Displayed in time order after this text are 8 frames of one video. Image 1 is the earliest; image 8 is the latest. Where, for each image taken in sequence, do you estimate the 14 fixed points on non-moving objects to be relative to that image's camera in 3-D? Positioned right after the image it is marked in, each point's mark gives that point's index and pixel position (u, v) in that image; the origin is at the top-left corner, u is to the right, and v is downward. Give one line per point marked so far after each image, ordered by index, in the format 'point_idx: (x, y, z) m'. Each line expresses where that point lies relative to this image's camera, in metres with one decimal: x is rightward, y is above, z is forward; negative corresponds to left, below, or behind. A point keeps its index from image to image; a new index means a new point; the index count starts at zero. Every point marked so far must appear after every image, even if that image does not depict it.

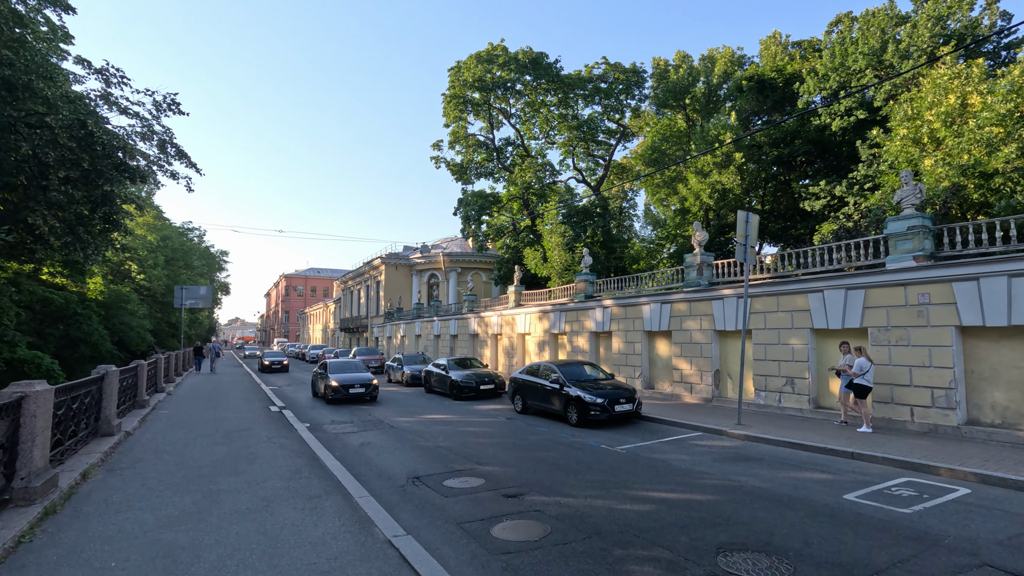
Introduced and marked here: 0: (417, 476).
0: (-1.4, -2.7, +7.9) m
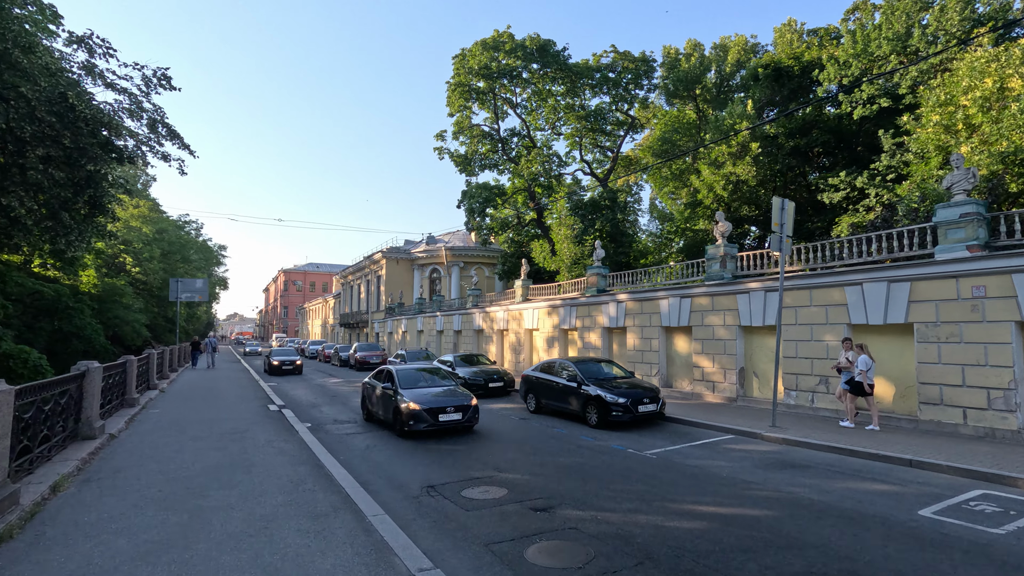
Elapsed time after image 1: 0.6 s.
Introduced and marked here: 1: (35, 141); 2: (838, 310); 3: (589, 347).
0: (-1.1, -2.6, +7.2) m
1: (-7.6, +2.3, +8.6) m
2: (+6.6, -0.4, +11.1) m
3: (+2.6, -2.0, +18.6) m
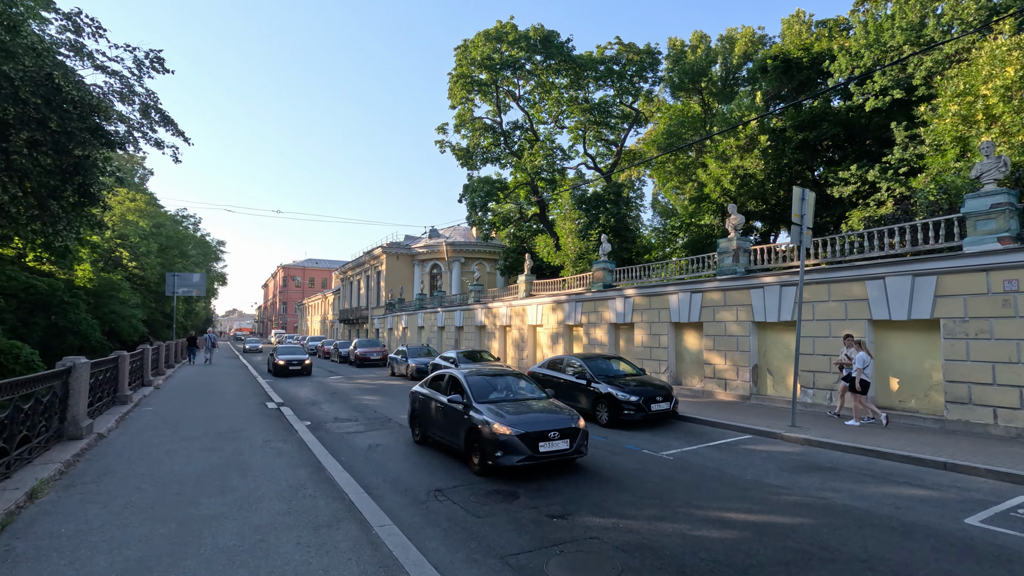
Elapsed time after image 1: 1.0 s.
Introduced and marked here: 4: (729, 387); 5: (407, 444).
0: (-0.9, -2.5, +6.8) m
1: (-7.4, +2.4, +8.2) m
2: (+6.8, -0.3, +10.7) m
3: (+2.7, -1.9, +18.2) m
4: (+5.3, -2.4, +13.3) m
5: (-1.8, -2.7, +9.4) m
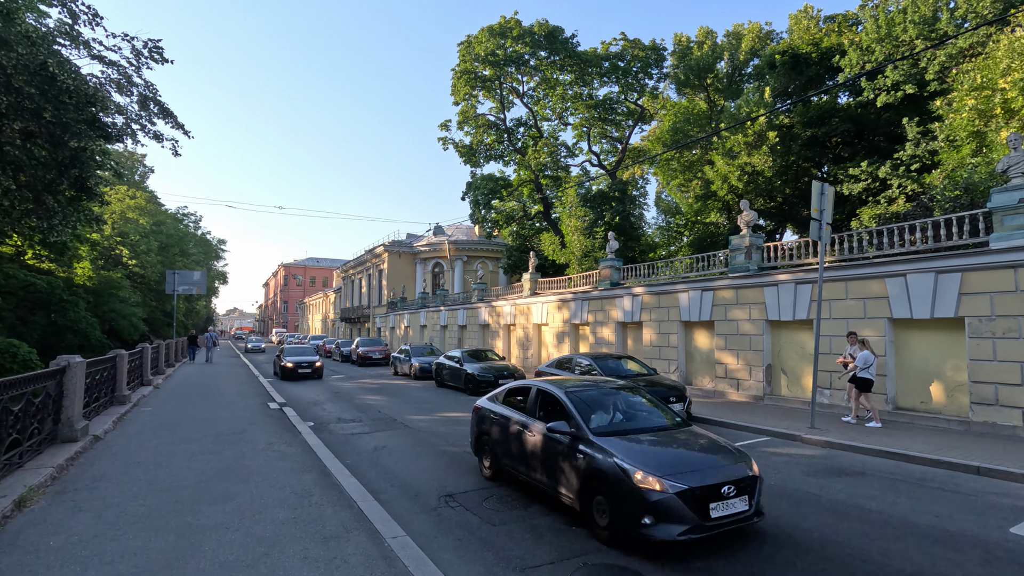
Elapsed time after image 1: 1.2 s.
0: (-0.7, -2.4, +6.5) m
1: (-7.2, +2.5, +7.9) m
2: (+6.9, -0.3, +10.4) m
3: (+2.9, -1.8, +17.9) m
4: (+5.5, -2.4, +13.0) m
5: (-1.6, -2.6, +9.1) m
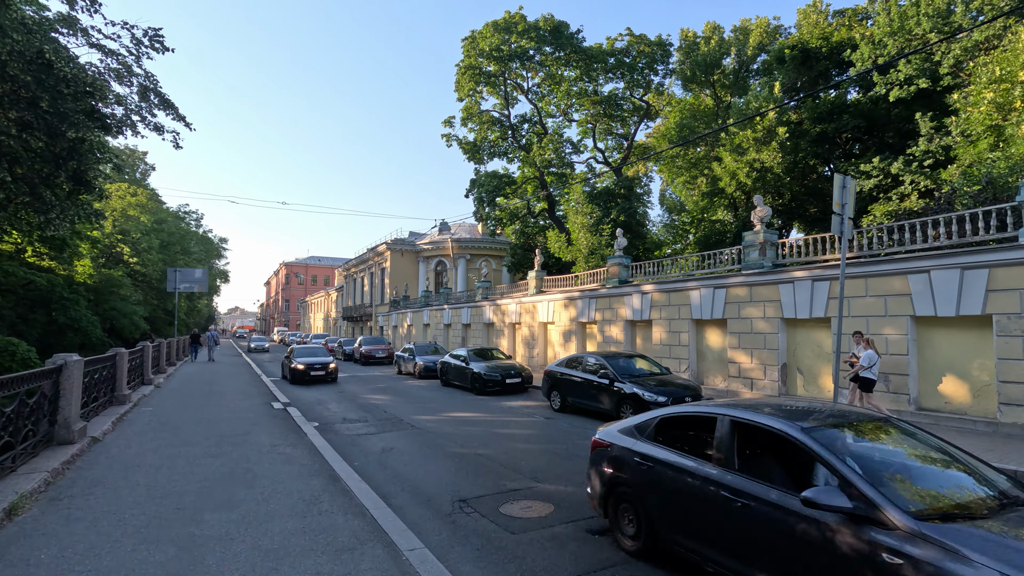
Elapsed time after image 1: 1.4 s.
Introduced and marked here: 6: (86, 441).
0: (-0.6, -2.4, +6.2) m
1: (-7.0, +2.6, +7.6) m
2: (+7.1, -0.2, +10.1) m
3: (+3.1, -1.7, +17.6) m
4: (+5.7, -2.3, +12.7) m
5: (-1.4, -2.6, +8.8) m
6: (-5.2, -1.9, +6.7) m
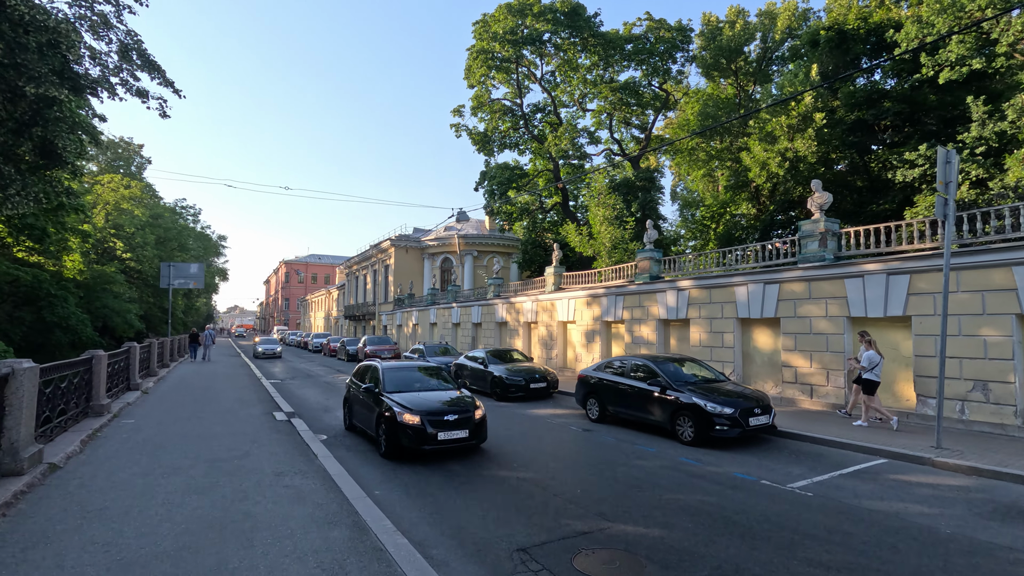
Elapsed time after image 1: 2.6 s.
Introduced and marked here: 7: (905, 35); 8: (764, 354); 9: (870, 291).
0: (+0.1, -2.3, +4.8) m
1: (-6.4, +2.7, +6.2) m
2: (+7.8, -0.1, +8.7) m
3: (+3.8, -1.6, +16.2) m
4: (+6.3, -2.2, +11.4) m
5: (-0.8, -2.5, +7.5) m
6: (-4.6, -1.8, +5.3) m
7: (+13.5, +8.7, +18.8) m
8: (+5.8, -1.5, +12.7) m
9: (+6.8, -0.1, +10.4) m
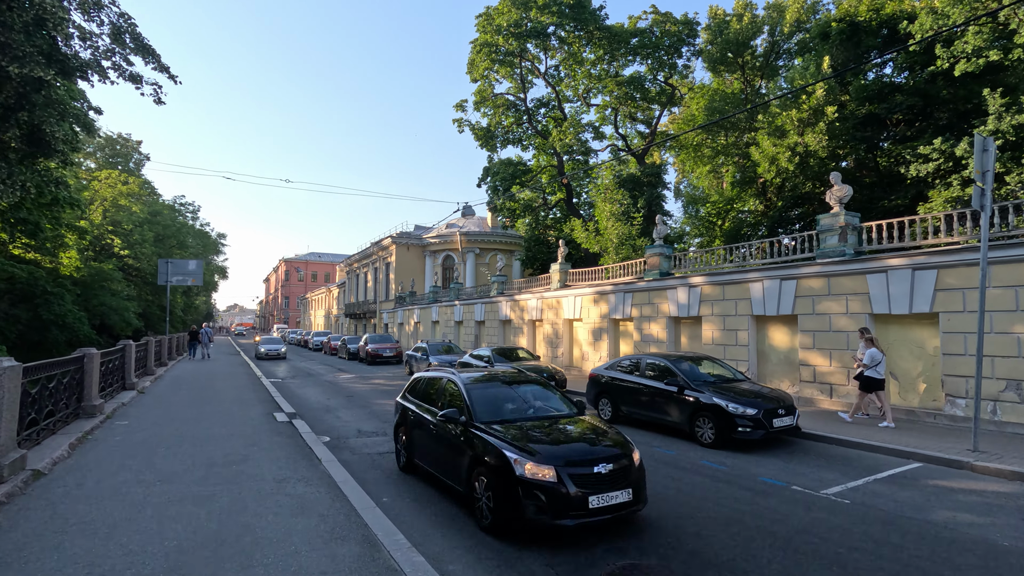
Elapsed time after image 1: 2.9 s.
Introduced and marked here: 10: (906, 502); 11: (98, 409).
0: (+0.3, -2.2, +4.4) m
1: (-6.2, +2.7, +5.8) m
2: (+8.0, -0.1, +8.3) m
3: (+4.0, -1.5, +15.8) m
4: (+6.5, -2.1, +11.0) m
5: (-0.6, -2.4, +7.1) m
6: (-4.4, -1.7, +4.9) m
7: (+13.7, +8.8, +18.4) m
8: (+6.0, -1.4, +12.3) m
9: (+7.0, 0.0, +10.0) m
10: (+4.2, -2.3, +5.9) m
11: (-6.3, -1.8, +8.3) m
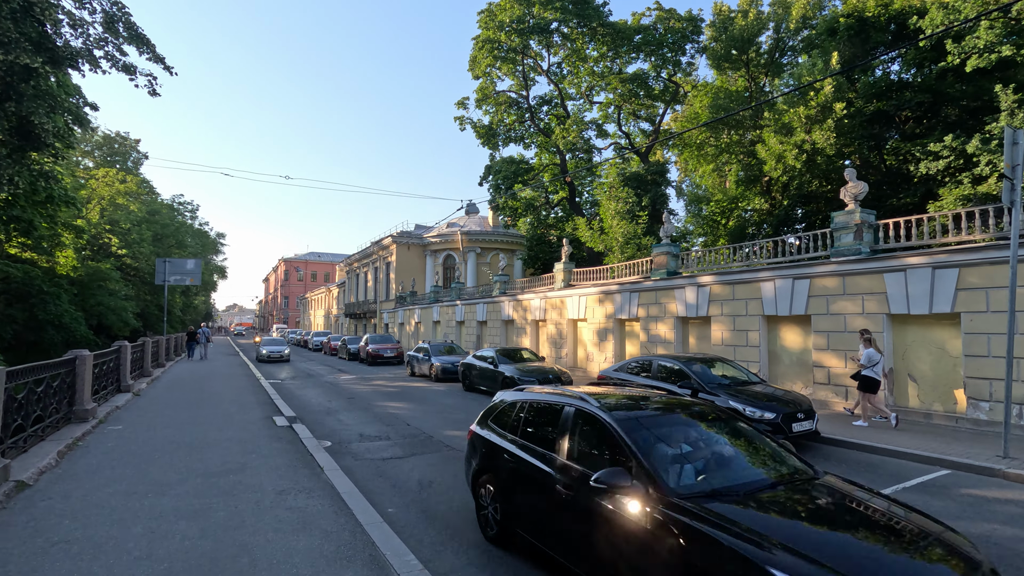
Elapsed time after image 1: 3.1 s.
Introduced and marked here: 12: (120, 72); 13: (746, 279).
0: (+0.4, -2.2, +4.1) m
1: (-6.1, +2.8, +5.5) m
2: (+8.1, 0.0, +8.0) m
3: (+4.1, -1.5, +15.5) m
4: (+6.6, -2.1, +10.7) m
5: (-0.5, -2.4, +6.8) m
6: (-4.3, -1.7, +4.6) m
7: (+13.8, +8.8, +18.1) m
8: (+6.2, -1.4, +12.0) m
9: (+7.1, 0.0, +9.7) m
10: (+4.3, -2.3, +5.6) m
11: (-6.2, -1.8, +8.0) m
12: (-5.4, +2.9, +7.5) m
13: (+5.5, +0.2, +12.8) m
